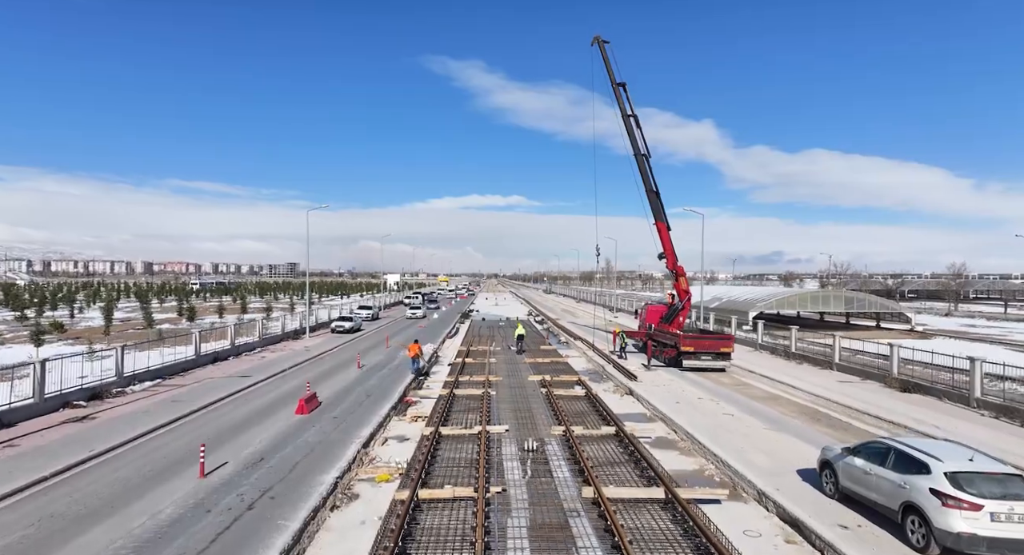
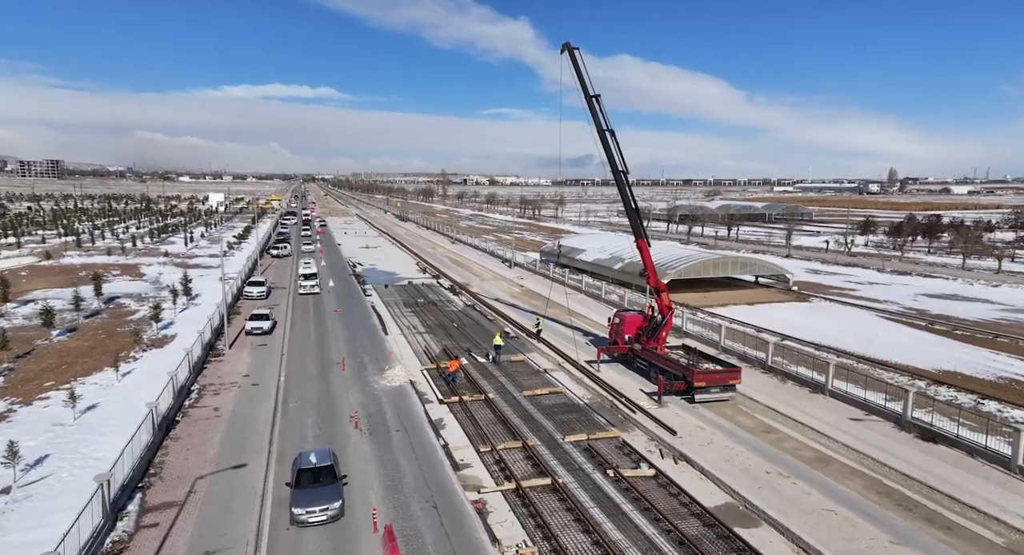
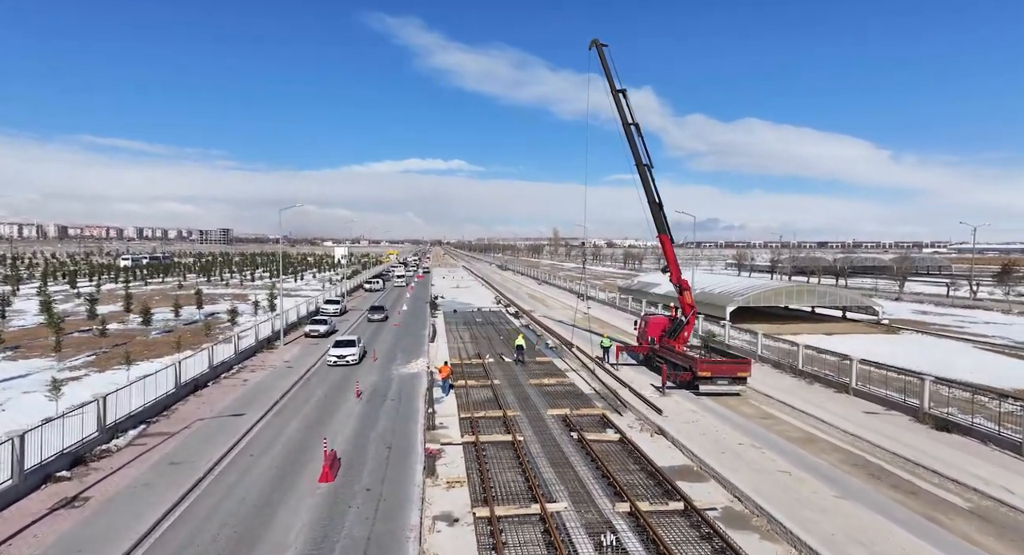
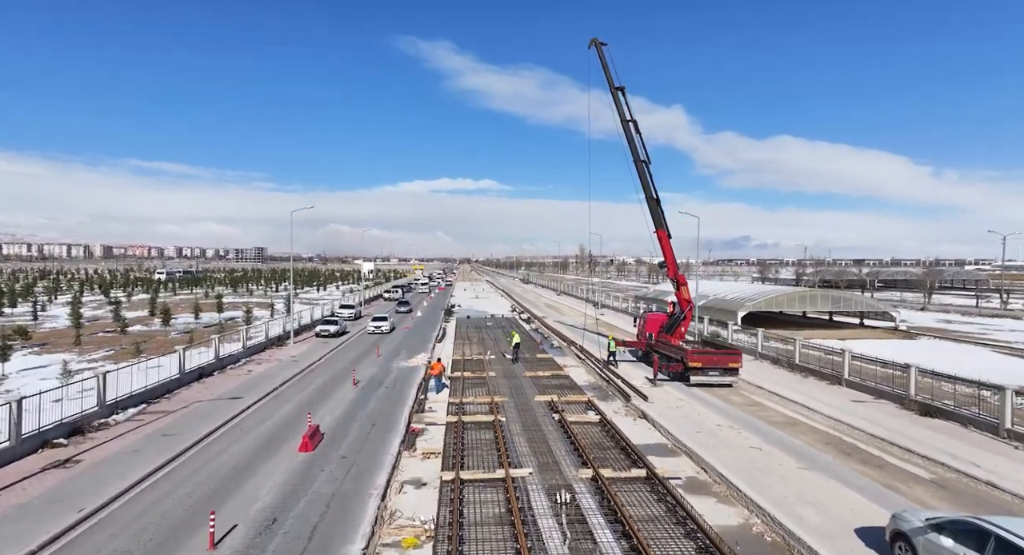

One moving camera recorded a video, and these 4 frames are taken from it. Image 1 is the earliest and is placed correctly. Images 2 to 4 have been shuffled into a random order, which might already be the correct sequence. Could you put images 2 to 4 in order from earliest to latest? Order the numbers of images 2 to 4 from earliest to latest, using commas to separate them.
4, 3, 2
